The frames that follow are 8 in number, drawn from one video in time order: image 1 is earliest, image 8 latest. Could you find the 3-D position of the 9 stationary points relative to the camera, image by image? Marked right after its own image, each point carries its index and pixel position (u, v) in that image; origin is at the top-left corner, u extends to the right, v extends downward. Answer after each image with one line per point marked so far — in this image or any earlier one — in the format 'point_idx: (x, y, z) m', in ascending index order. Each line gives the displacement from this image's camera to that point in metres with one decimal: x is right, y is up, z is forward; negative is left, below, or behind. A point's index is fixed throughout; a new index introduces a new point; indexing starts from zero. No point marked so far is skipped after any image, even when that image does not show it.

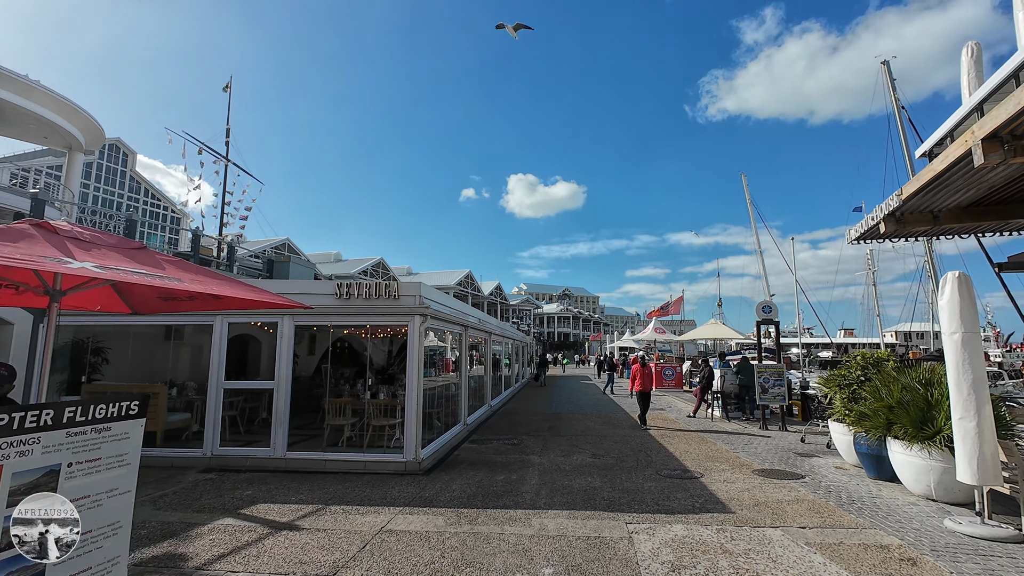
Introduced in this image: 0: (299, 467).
0: (-3.4, -2.8, +7.7) m
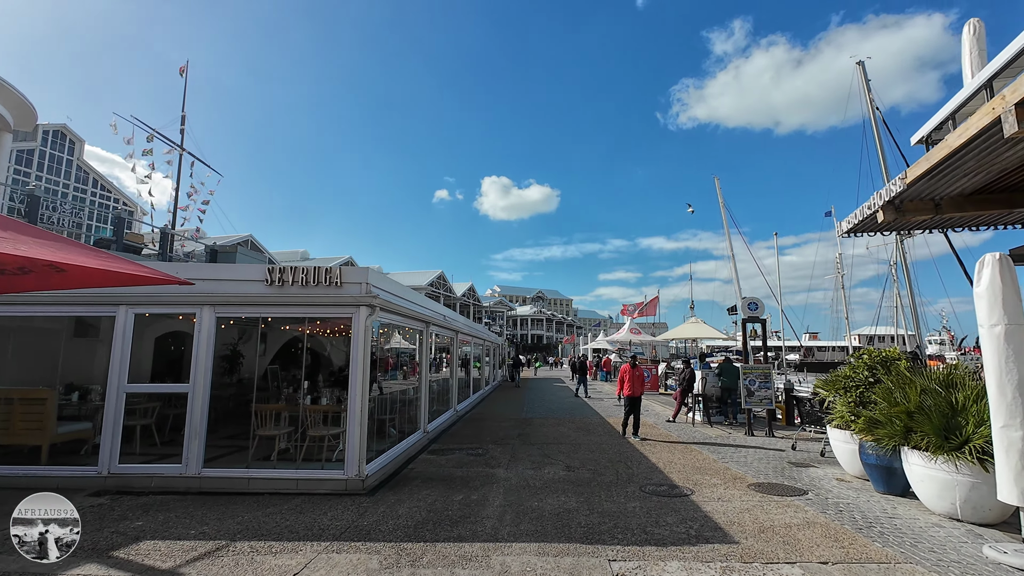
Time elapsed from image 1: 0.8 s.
0: (-3.9, -2.6, +6.4) m
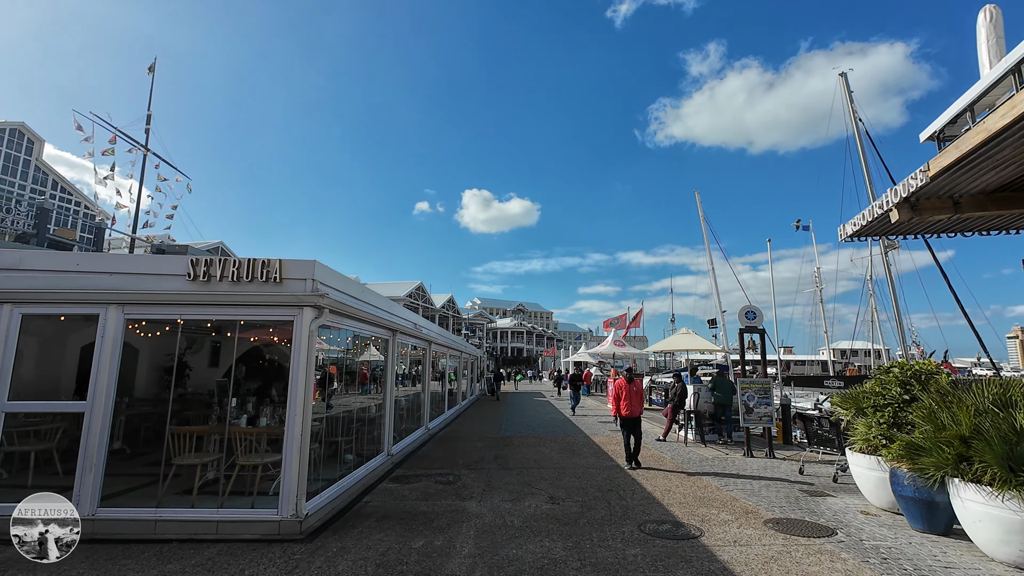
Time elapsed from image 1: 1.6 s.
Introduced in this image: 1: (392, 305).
0: (-4.1, -2.5, +5.2) m
1: (-2.2, -0.3, +9.2) m
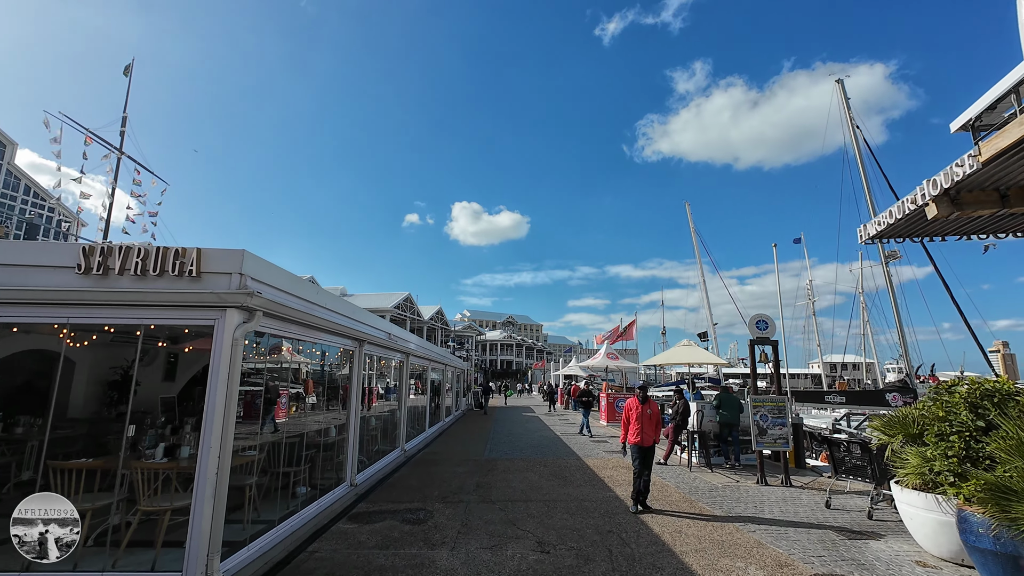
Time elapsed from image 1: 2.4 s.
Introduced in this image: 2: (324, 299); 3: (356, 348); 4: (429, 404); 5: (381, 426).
0: (-4.3, -2.5, +3.9) m
1: (-2.5, -0.4, +8.1) m
2: (-2.5, -0.1, +6.5) m
3: (-2.6, -1.0, +8.2) m
4: (-3.0, -4.2, +17.9) m
5: (-2.9, -3.1, +10.9) m
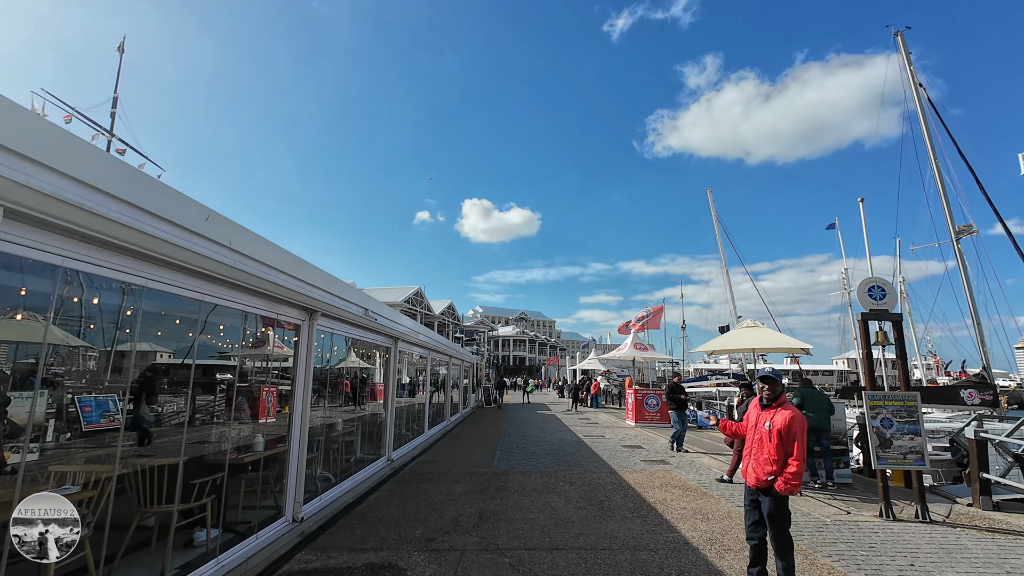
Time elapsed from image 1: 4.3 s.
0: (-4.2, -1.9, +1.6) m
1: (-2.3, +0.2, +5.7) m
2: (-2.3, +0.4, +4.1) m
3: (-2.4, -0.4, +5.8) m
4: (-2.6, -3.6, +15.5) m
5: (-2.7, -2.5, +8.5) m
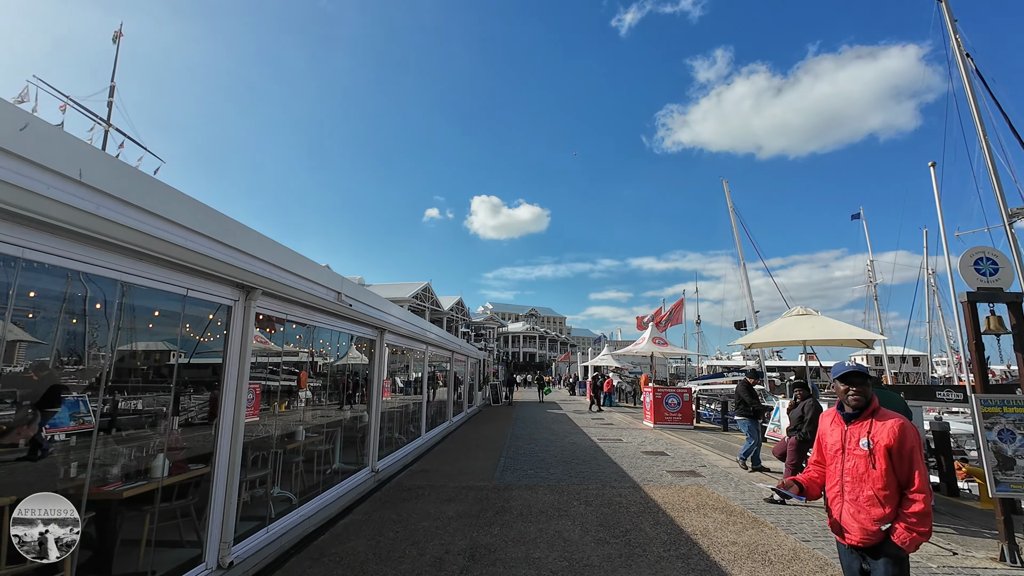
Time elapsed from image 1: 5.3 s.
0: (-4.3, -1.7, +0.3) m
1: (-2.3, +0.5, +4.3) m
2: (-2.4, +0.7, +2.8) m
3: (-2.4, -0.1, +4.5) m
4: (-2.4, -3.2, +14.2) m
5: (-2.6, -2.2, +7.2) m
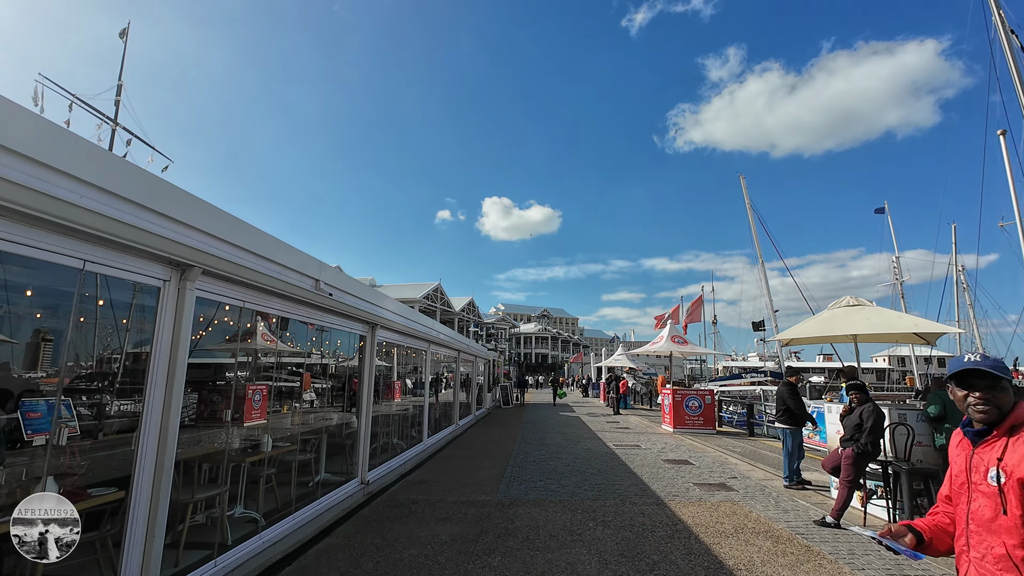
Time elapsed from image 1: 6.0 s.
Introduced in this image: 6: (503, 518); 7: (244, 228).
0: (-4.4, -1.6, -0.5) m
1: (-2.3, +0.6, +3.5) m
2: (-2.4, +0.8, +1.9) m
3: (-2.4, 0.0, +3.7) m
4: (-2.1, -3.1, +13.4) m
5: (-2.5, -2.0, +6.4) m
6: (-0.1, -2.7, +5.9) m
7: (-2.3, +0.5, +4.3) m
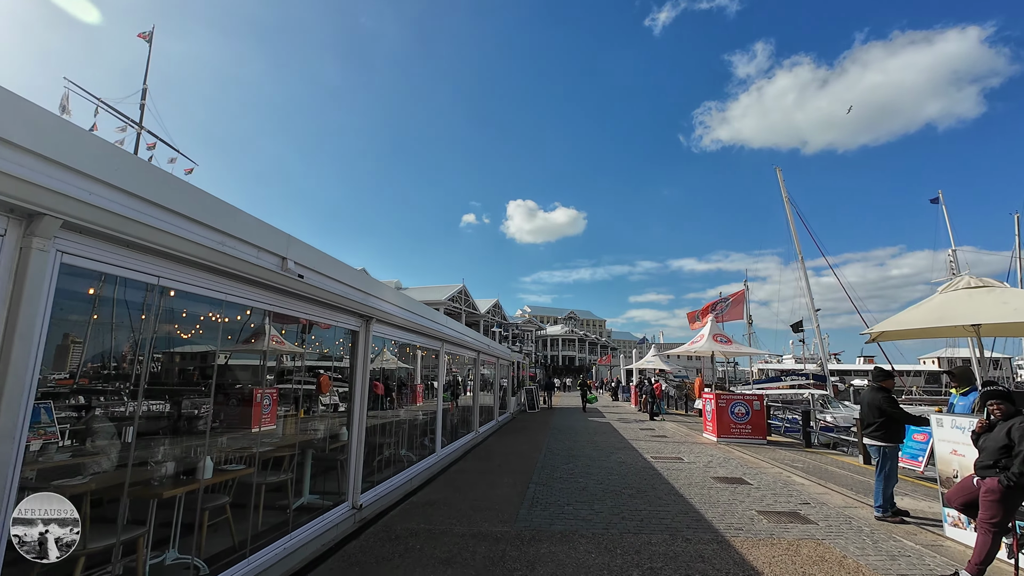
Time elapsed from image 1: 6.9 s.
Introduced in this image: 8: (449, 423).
0: (-4.6, -1.4, -1.5) m
1: (-2.3, +0.8, +2.4) m
2: (-2.5, +1.0, +0.8) m
3: (-2.4, +0.2, +2.6) m
4: (-1.5, -3.0, +12.2) m
5: (-2.3, -1.9, +5.2) m
6: (+0.1, -2.5, +4.7) m
7: (-2.2, +0.7, +3.1) m
8: (-1.5, -3.2, +11.8) m
